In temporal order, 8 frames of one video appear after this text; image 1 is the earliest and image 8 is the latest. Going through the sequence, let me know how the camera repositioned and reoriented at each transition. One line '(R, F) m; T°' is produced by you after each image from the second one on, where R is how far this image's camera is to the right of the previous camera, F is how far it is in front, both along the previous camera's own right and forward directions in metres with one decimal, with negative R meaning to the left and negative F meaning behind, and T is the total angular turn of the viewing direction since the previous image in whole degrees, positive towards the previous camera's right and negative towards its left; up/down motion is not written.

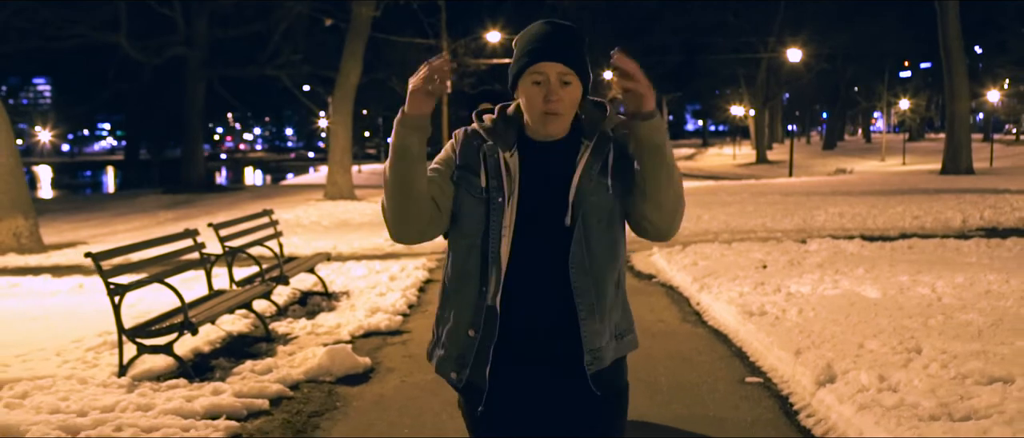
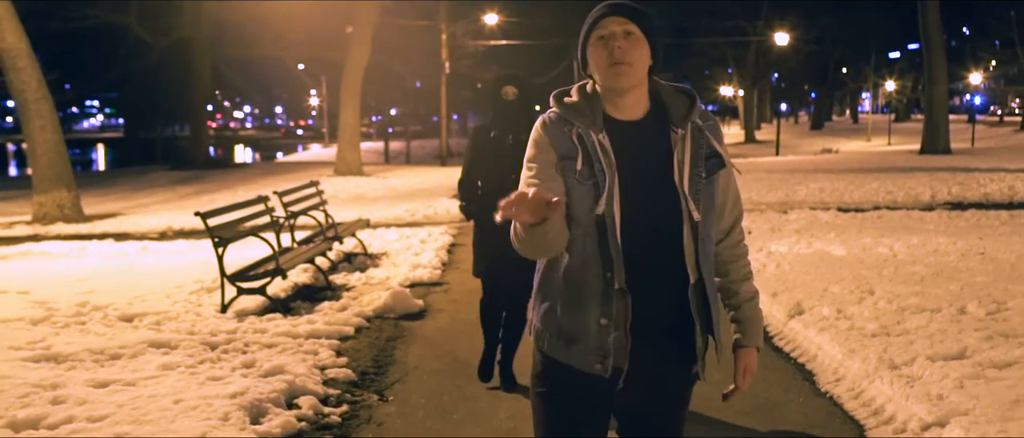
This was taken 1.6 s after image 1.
(-0.3, -1.6) m; +1°
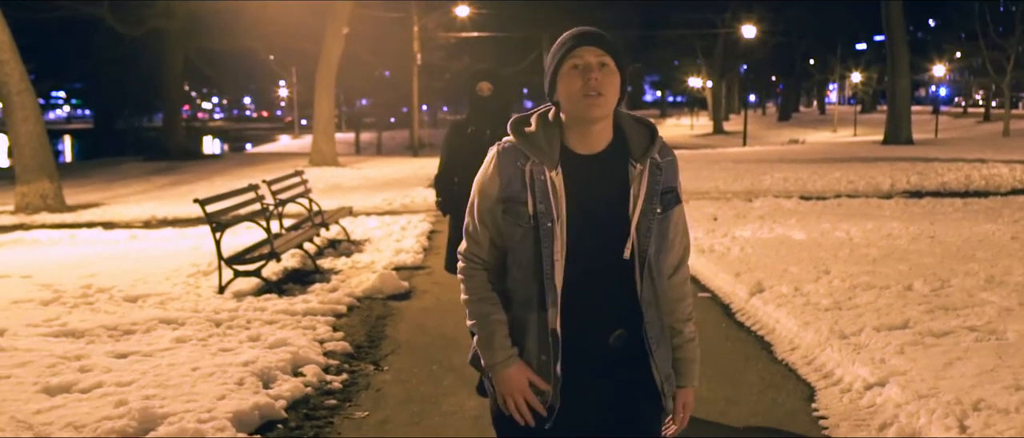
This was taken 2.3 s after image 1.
(-0.1, -0.6) m; +1°
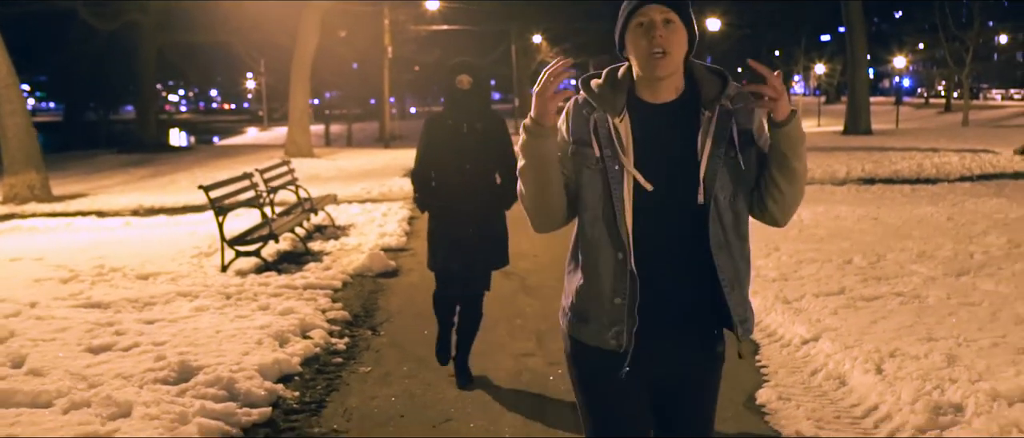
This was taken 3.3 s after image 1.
(-0.1, -0.9) m; +1°
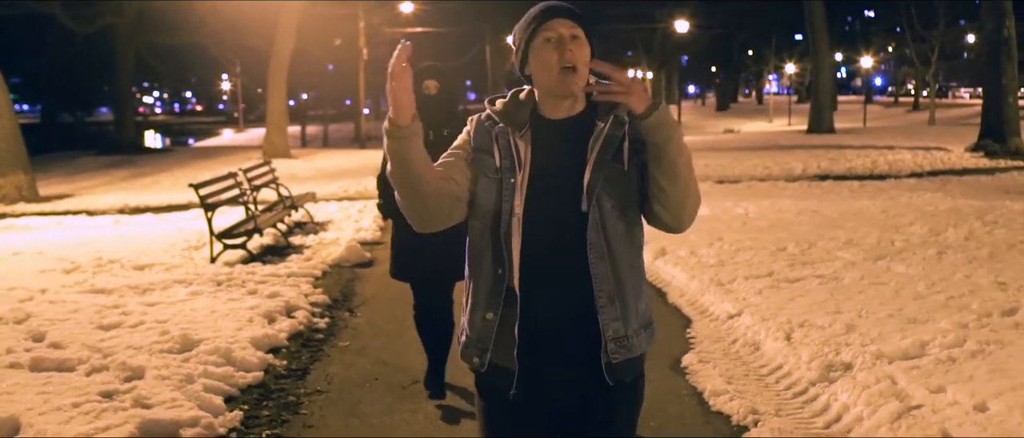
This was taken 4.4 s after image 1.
(+0.1, -0.9) m; +1°
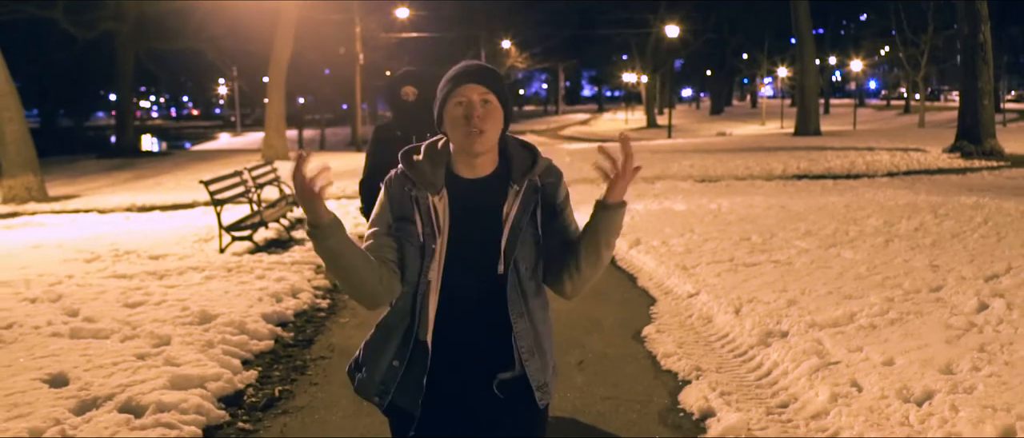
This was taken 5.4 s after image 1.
(+0.1, -0.9) m; 0°
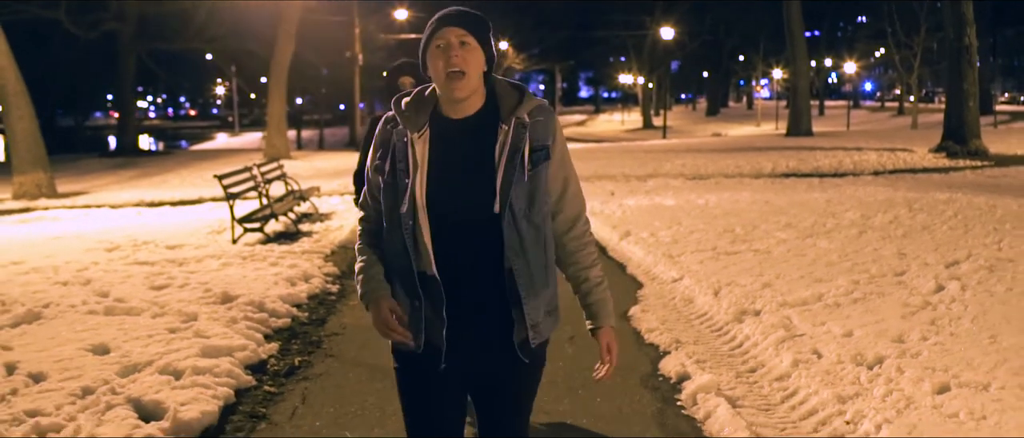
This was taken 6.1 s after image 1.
(0.0, -0.7) m; 0°
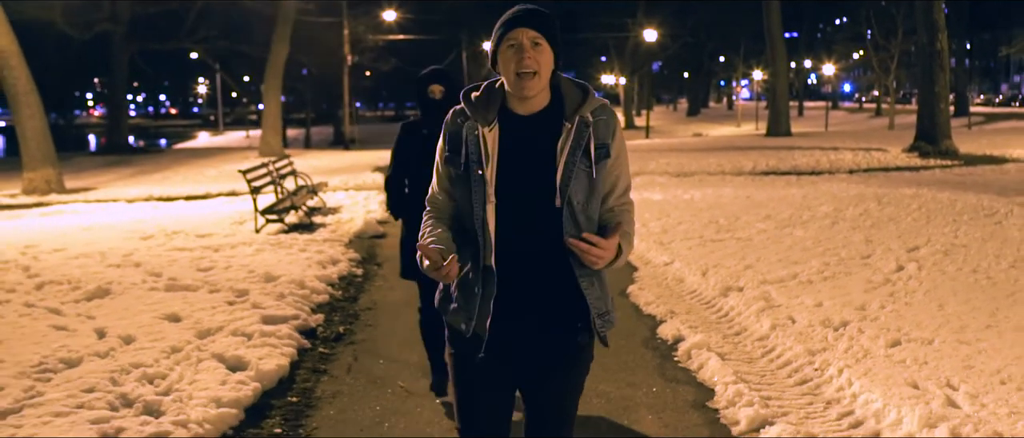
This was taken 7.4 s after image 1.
(-0.2, -1.1) m; +1°
